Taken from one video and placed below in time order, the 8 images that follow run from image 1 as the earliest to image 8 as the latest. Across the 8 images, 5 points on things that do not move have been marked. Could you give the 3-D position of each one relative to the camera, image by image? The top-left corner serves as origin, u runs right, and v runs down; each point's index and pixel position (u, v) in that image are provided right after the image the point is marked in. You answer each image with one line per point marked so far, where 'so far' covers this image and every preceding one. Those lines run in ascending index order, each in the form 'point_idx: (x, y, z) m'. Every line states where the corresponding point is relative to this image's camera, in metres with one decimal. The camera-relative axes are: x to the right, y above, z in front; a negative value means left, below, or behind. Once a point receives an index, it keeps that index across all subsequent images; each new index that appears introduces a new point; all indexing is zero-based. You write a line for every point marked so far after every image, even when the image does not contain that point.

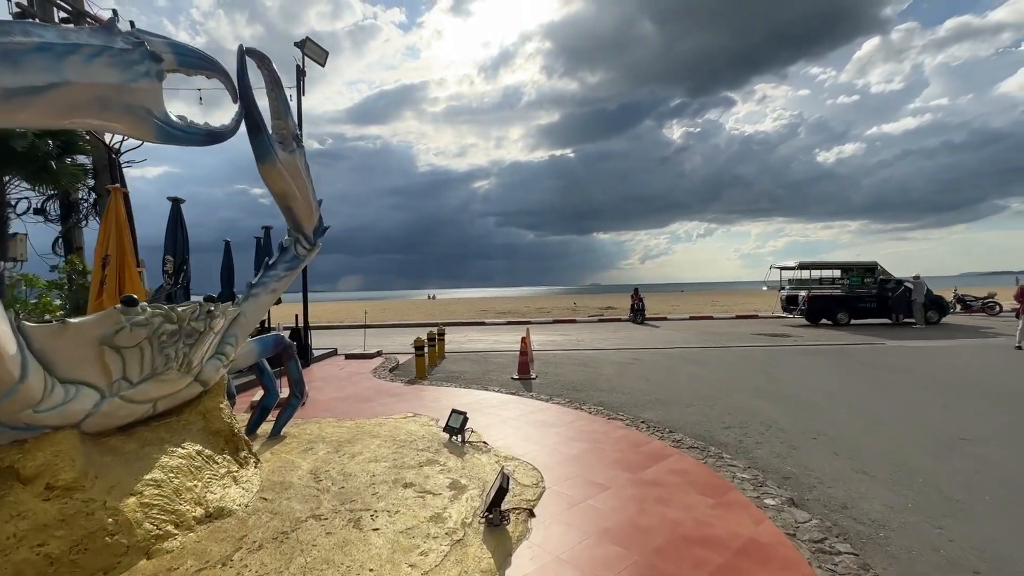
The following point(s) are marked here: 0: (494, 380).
0: (-0.4, -1.8, +10.1) m
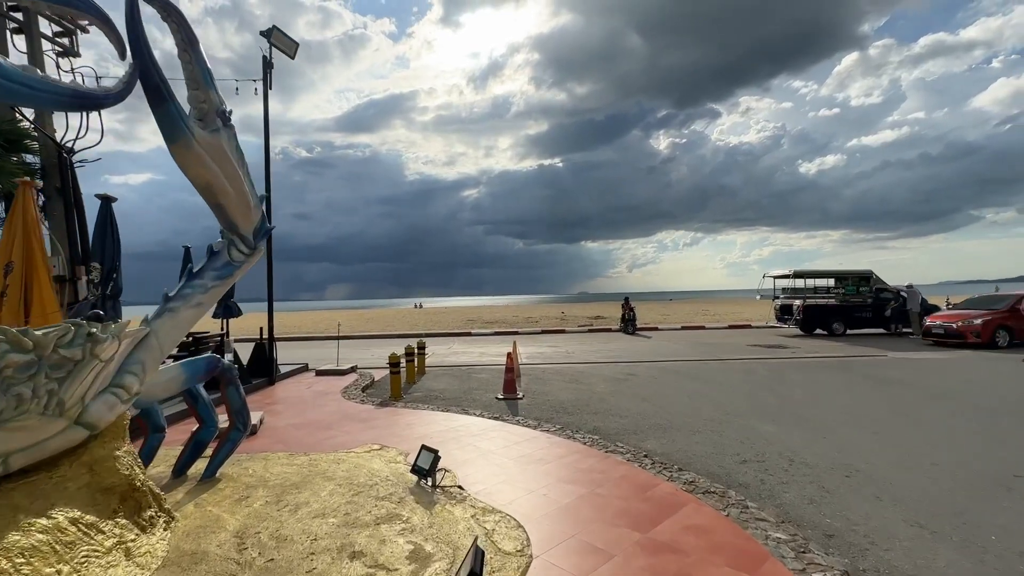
0: (-0.6, -2.0, +9.1) m
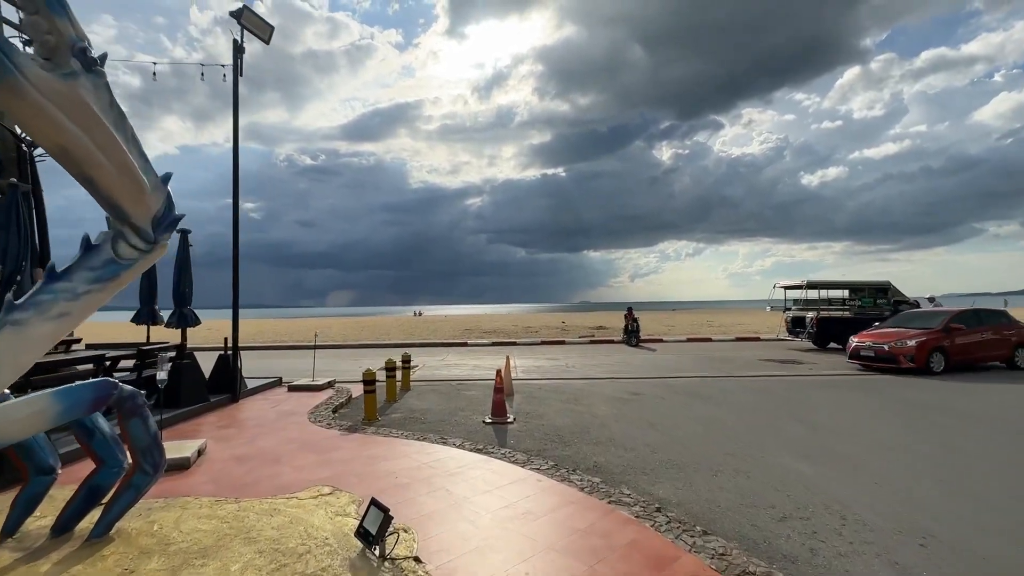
0: (-0.8, -2.1, +8.0) m
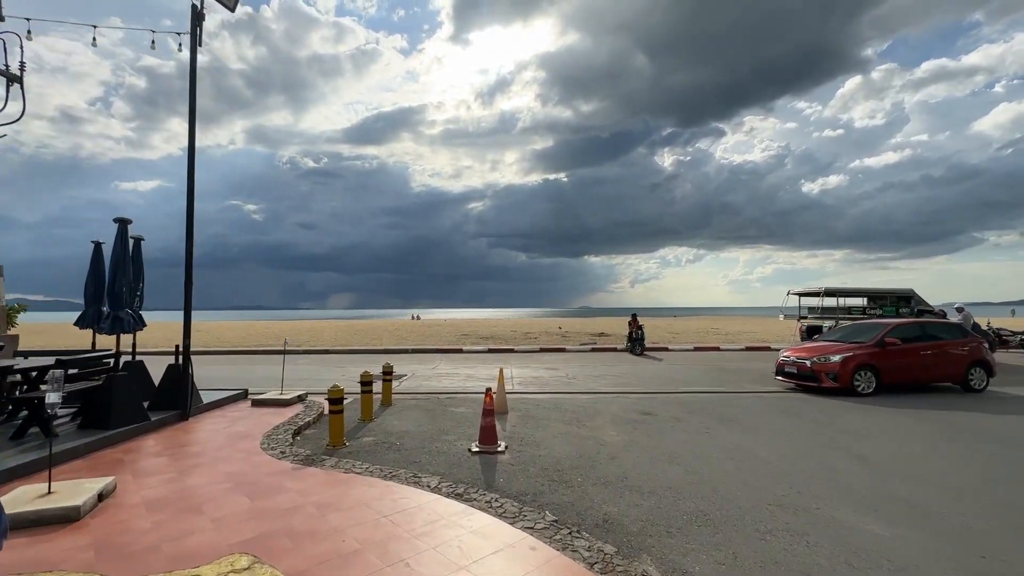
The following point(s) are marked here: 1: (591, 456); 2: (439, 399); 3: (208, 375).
0: (-0.9, -2.1, +6.8) m
1: (+1.0, -2.1, +6.5) m
2: (-1.5, -2.3, +10.8) m
3: (-9.4, -2.7, +16.2) m
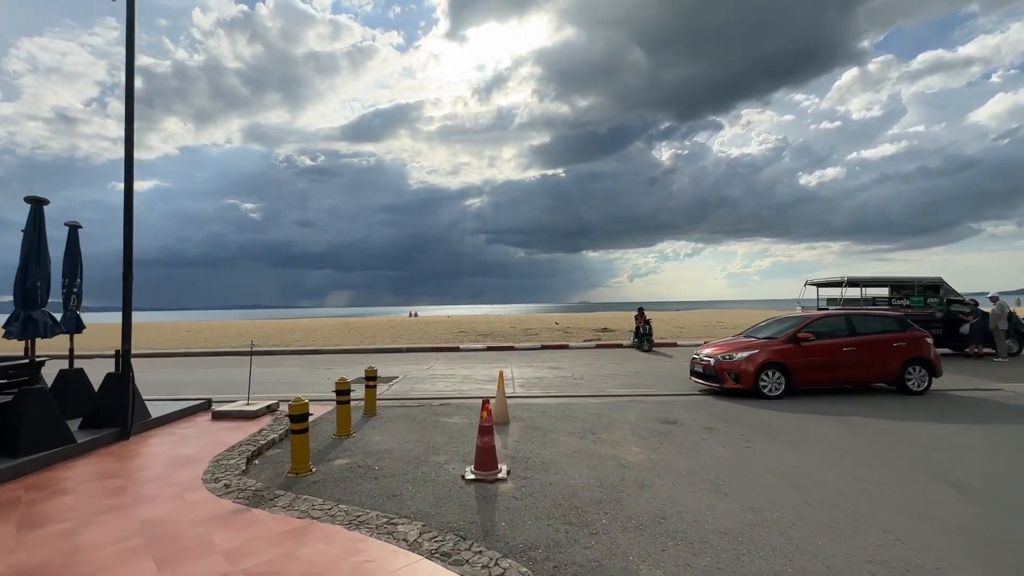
0: (-0.9, -2.0, +5.5) m
1: (+1.0, -2.0, +5.2) m
2: (-1.5, -2.2, +9.5) m
3: (-9.4, -2.6, +14.9) m
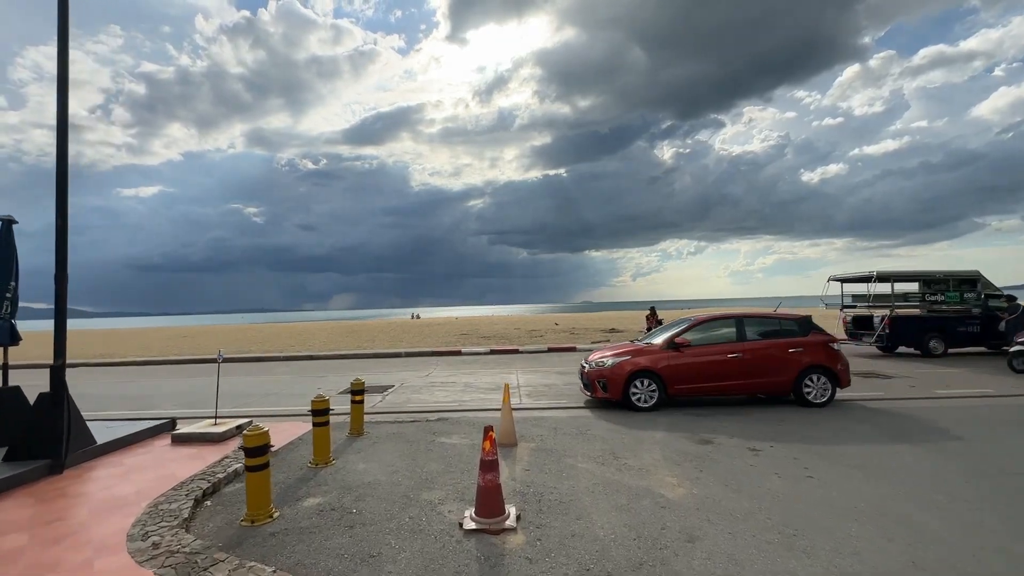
0: (-0.8, -2.0, +4.3) m
1: (+1.1, -1.9, +4.0) m
2: (-1.4, -2.2, +8.4) m
3: (-9.3, -2.7, +13.8) m
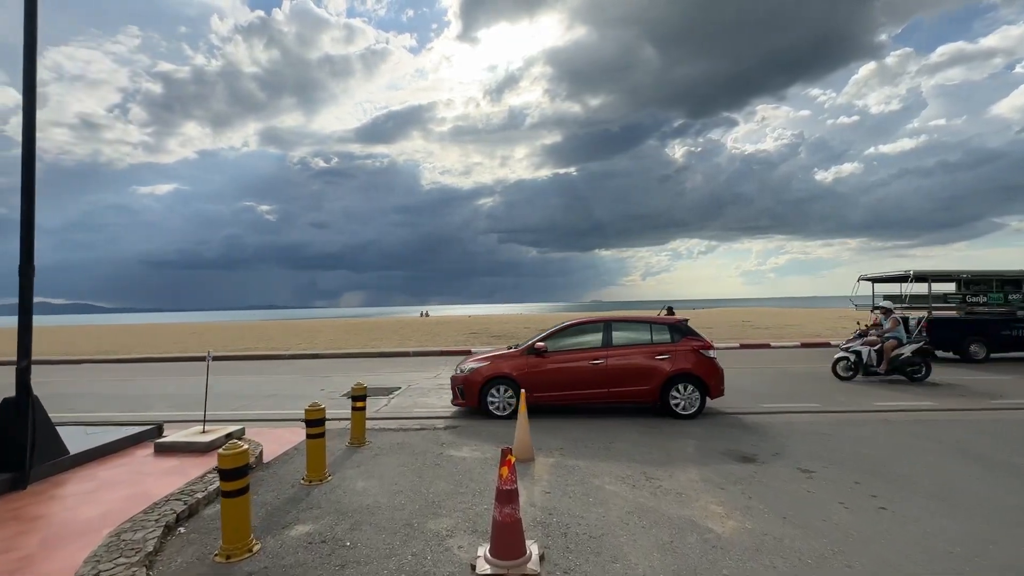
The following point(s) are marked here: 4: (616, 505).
0: (-0.6, -2.0, +3.6) m
1: (+1.3, -1.9, +3.3) m
2: (-1.1, -2.1, +7.7) m
3: (-8.9, -2.6, +13.2) m
4: (+1.0, -2.0, +4.7) m
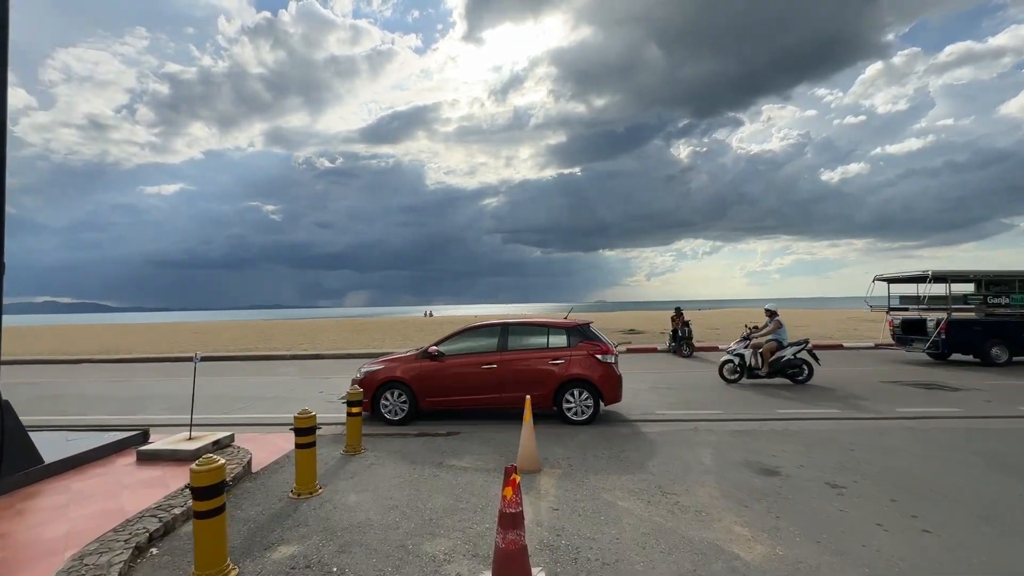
0: (-0.6, -2.0, +3.2) m
1: (+1.3, -1.9, +2.9) m
2: (-1.1, -2.1, +7.3) m
3: (-8.8, -2.6, +12.9) m
4: (+1.0, -2.0, +4.3) m
